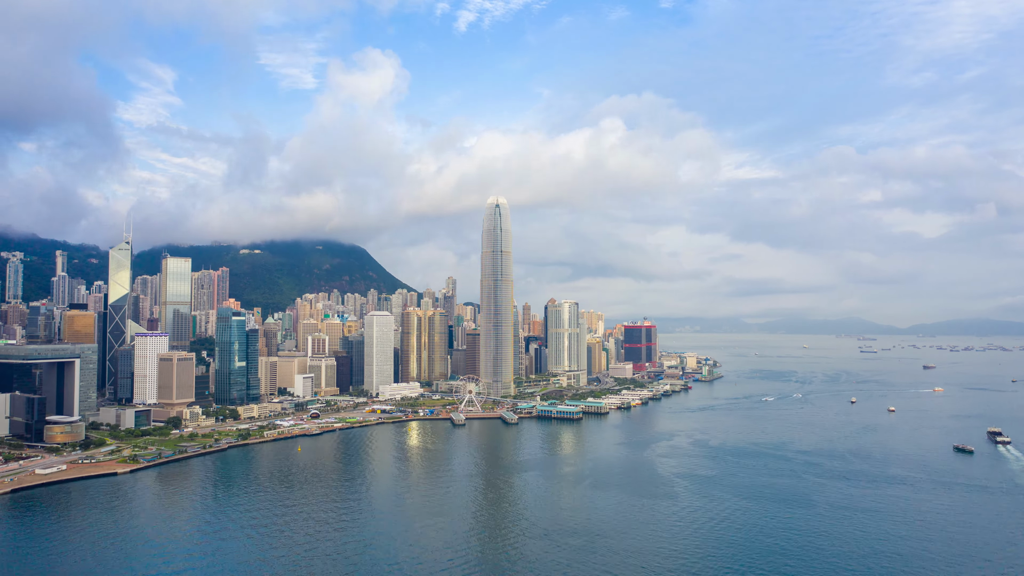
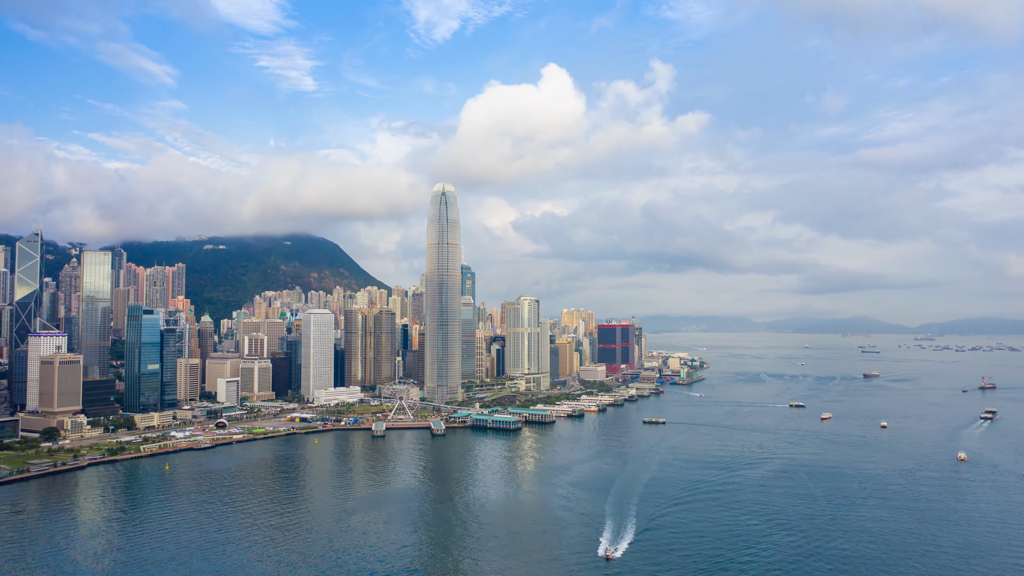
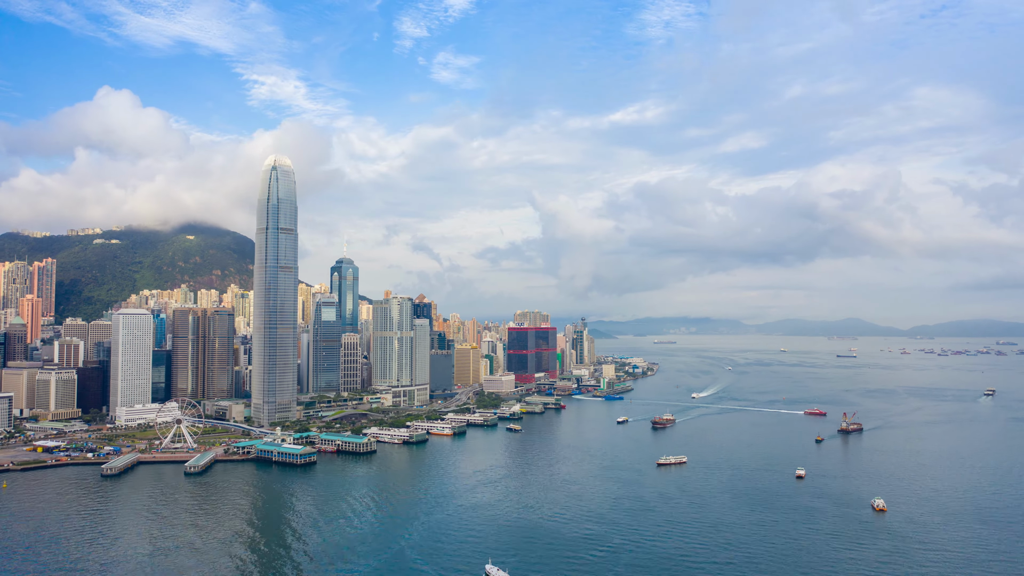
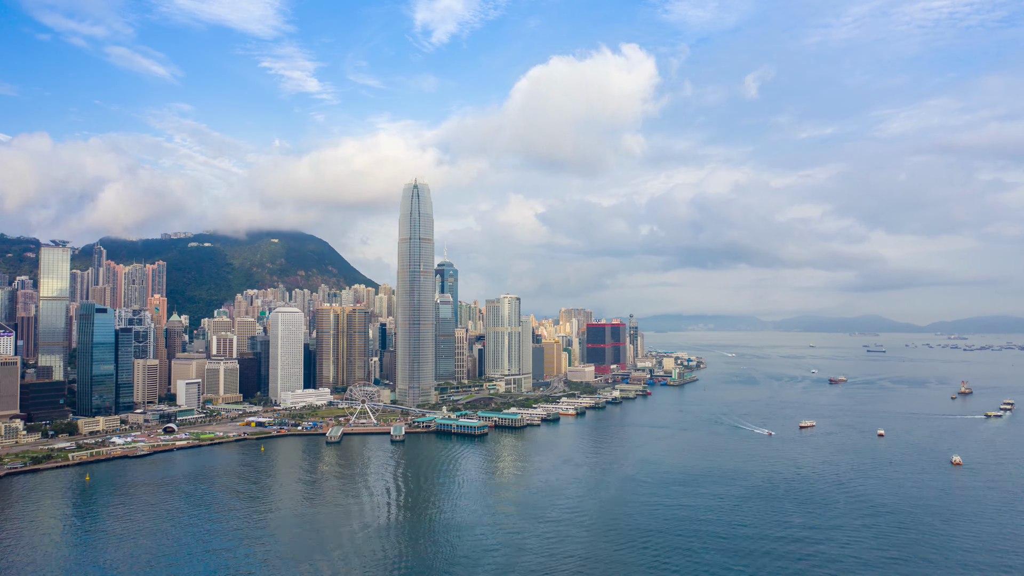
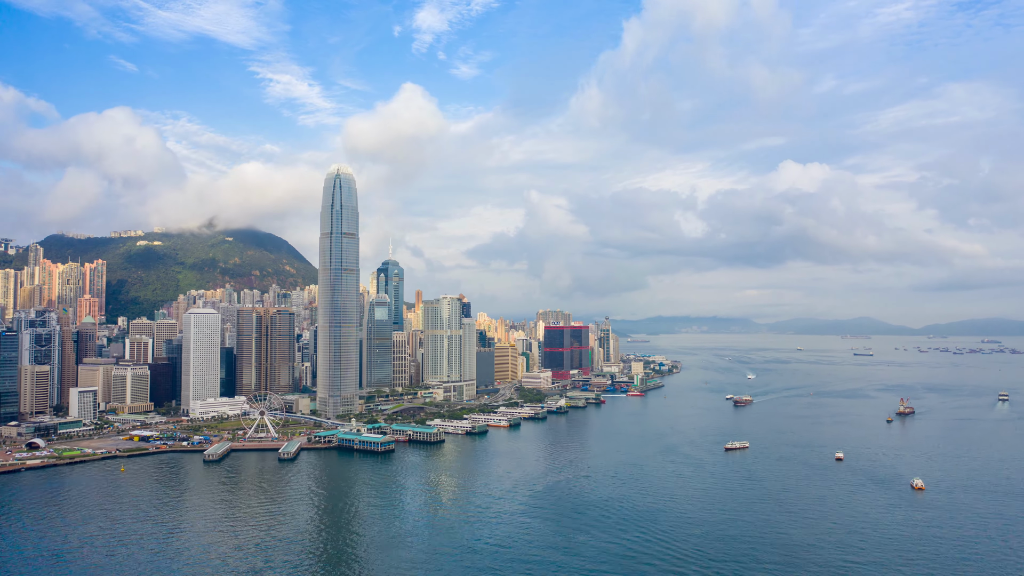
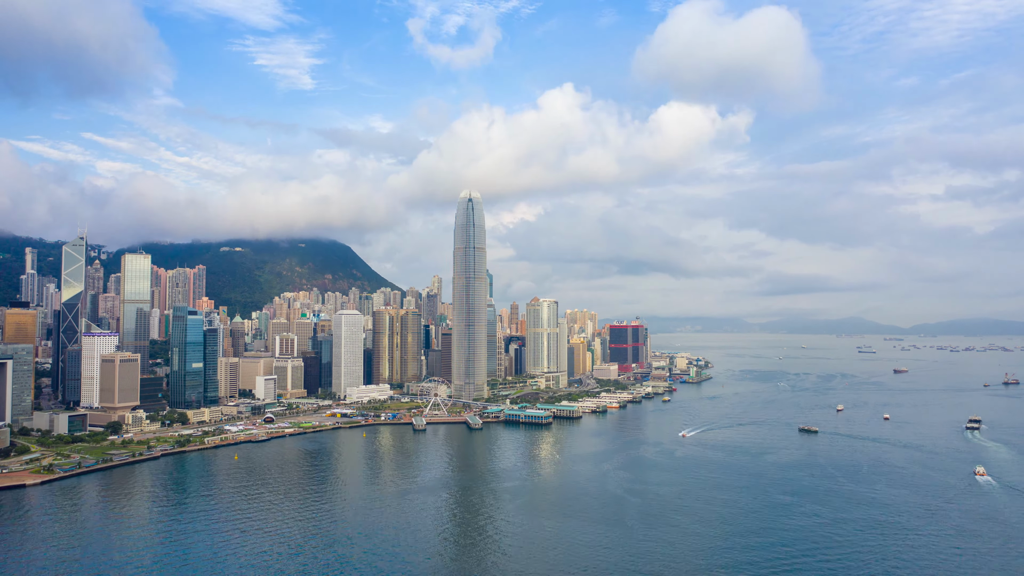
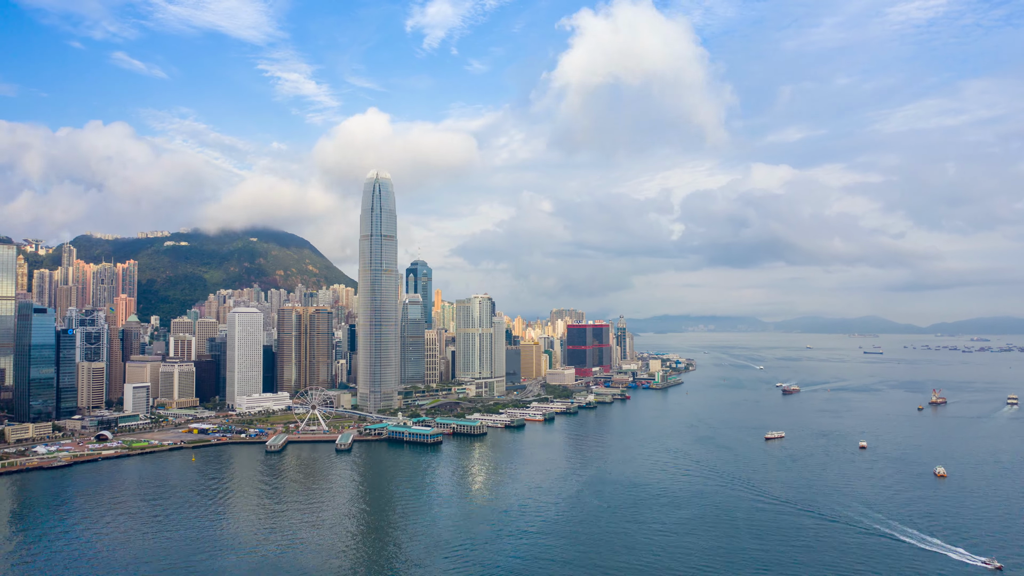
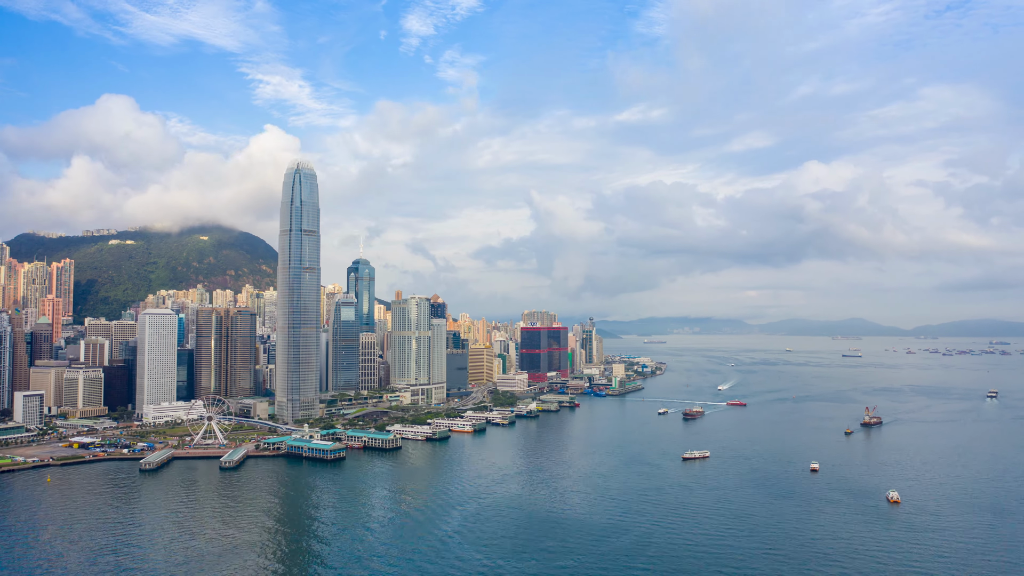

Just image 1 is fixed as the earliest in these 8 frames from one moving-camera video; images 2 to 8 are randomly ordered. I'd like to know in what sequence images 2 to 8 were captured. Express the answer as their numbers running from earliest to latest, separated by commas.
6, 2, 4, 7, 5, 8, 3
